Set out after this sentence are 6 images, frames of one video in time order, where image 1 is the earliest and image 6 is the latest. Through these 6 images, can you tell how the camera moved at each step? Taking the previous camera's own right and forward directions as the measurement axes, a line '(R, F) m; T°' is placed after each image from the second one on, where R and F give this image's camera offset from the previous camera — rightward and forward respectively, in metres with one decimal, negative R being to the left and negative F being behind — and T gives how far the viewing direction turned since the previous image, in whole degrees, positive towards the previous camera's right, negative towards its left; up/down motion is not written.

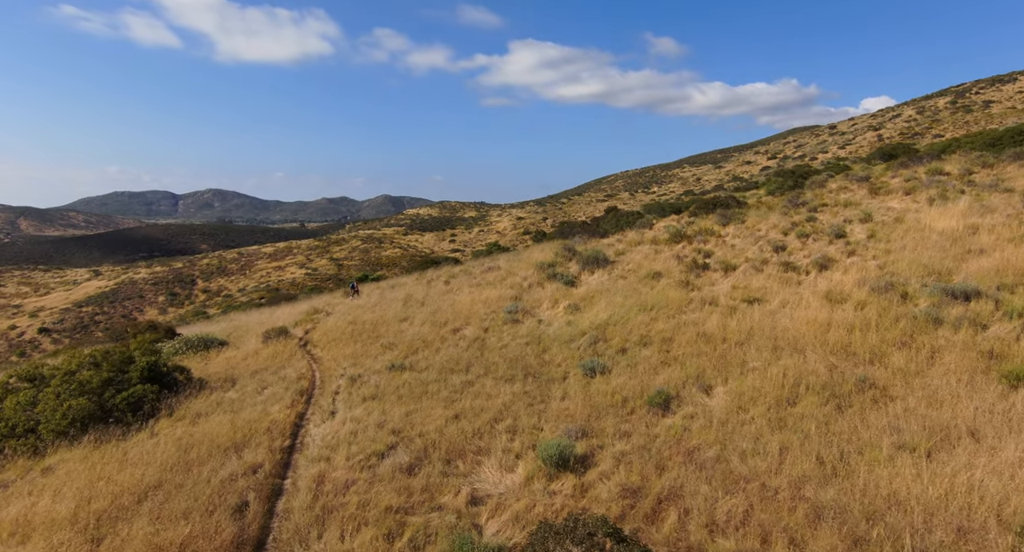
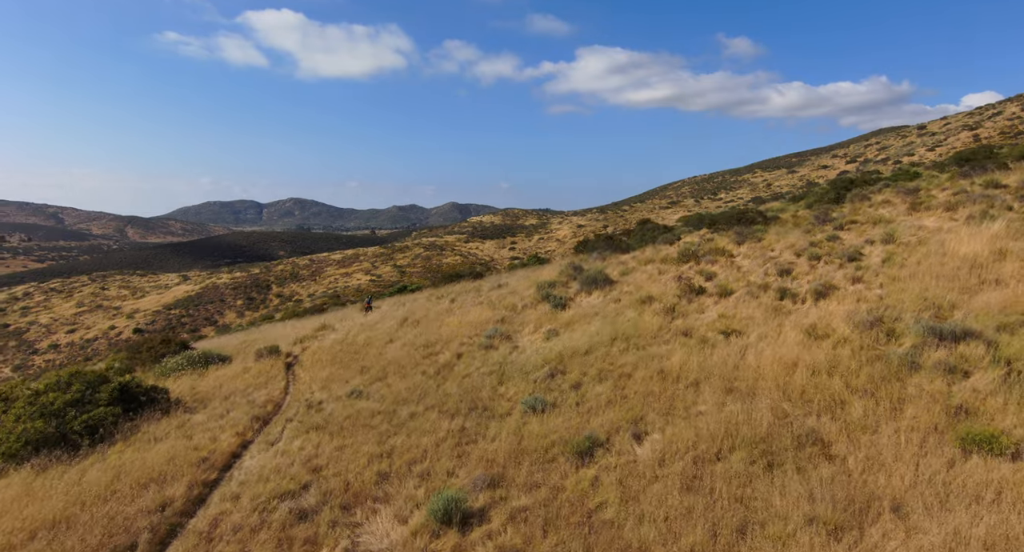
(+2.3, +0.6) m; -7°
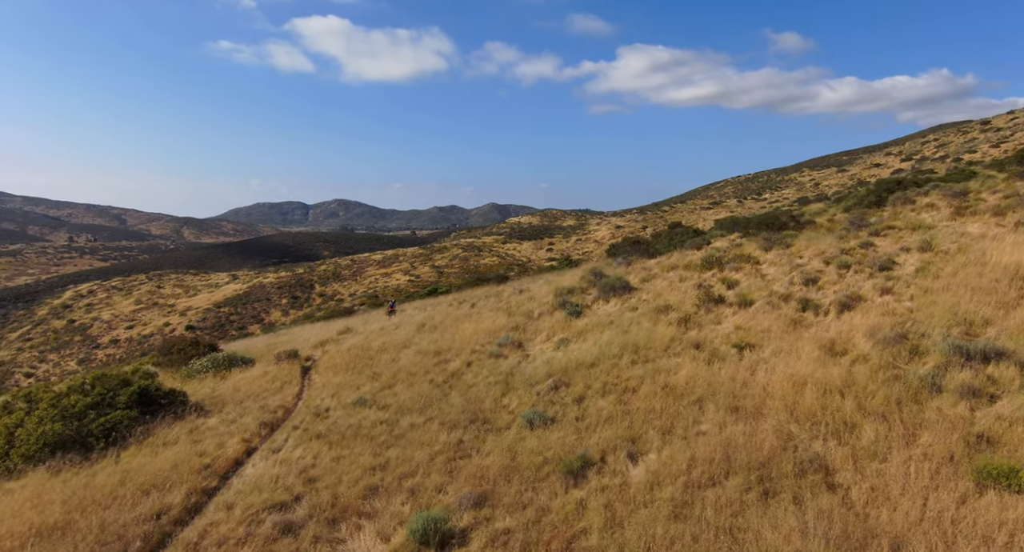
(+0.7, +0.3) m; -4°
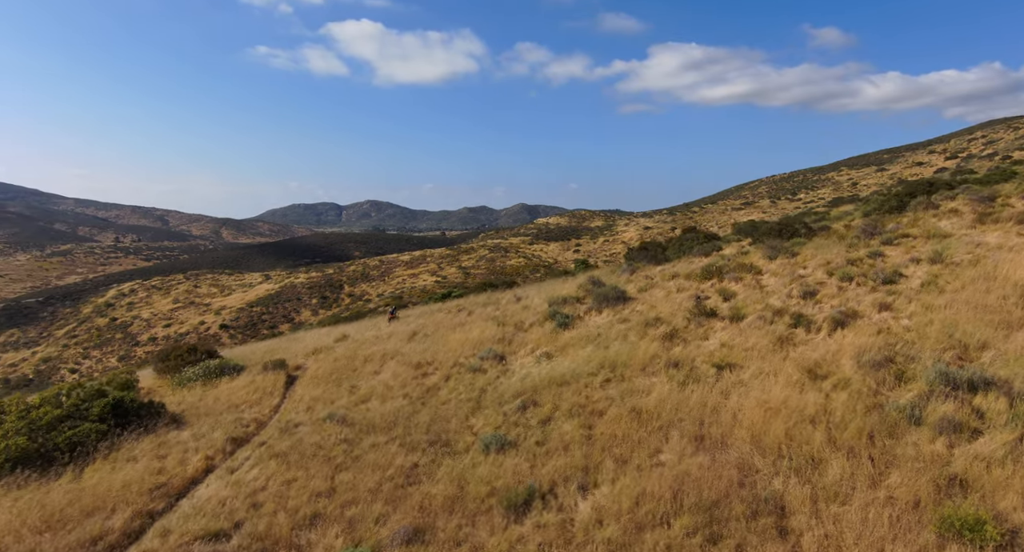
(+1.2, +0.5) m; -3°
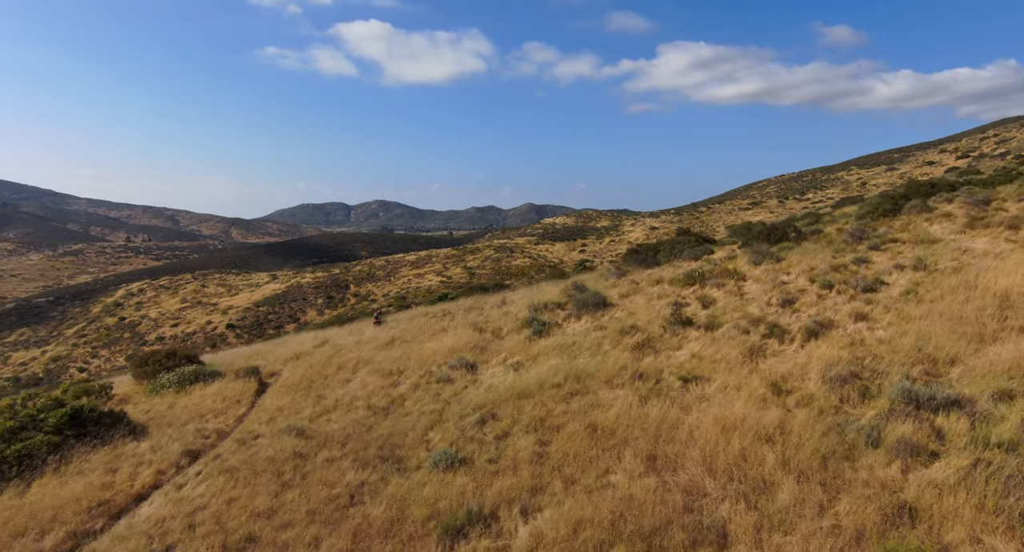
(+0.9, +0.3) m; -1°
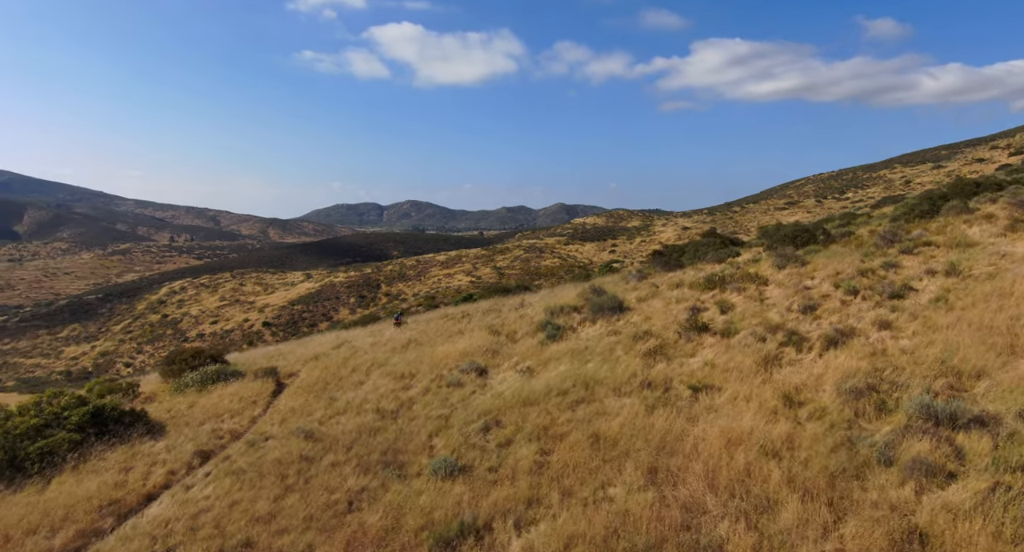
(+0.5, +0.2) m; -3°
